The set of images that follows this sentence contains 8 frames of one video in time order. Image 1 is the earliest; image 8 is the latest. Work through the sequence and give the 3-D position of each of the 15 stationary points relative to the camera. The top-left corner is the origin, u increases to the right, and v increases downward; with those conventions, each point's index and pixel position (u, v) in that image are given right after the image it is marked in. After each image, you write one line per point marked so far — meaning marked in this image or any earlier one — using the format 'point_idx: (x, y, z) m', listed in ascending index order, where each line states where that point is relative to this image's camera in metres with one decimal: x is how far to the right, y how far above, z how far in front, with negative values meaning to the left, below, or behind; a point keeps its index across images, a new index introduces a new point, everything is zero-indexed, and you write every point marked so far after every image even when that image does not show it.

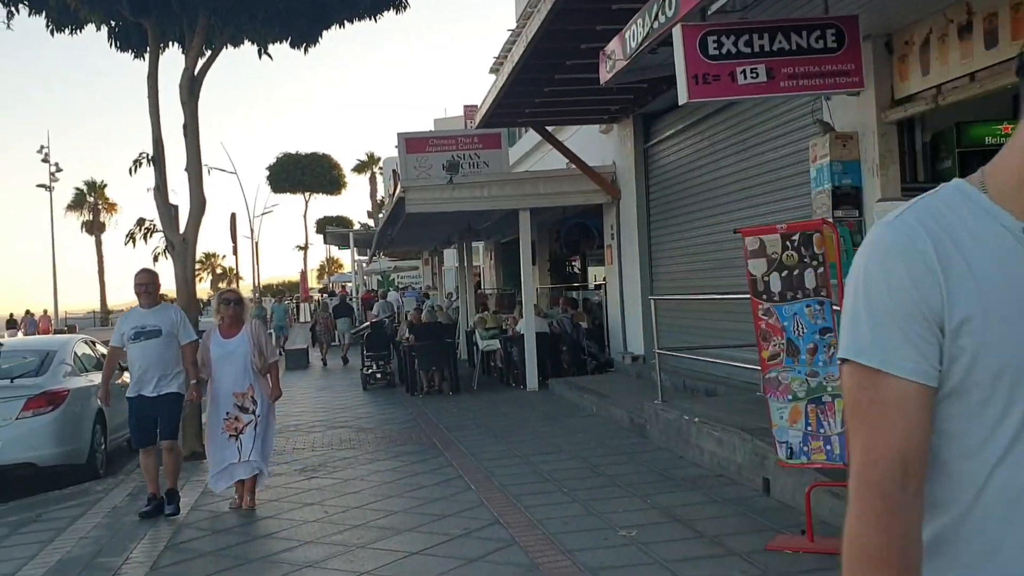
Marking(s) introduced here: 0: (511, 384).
0: (0.0, -1.6, +15.1) m
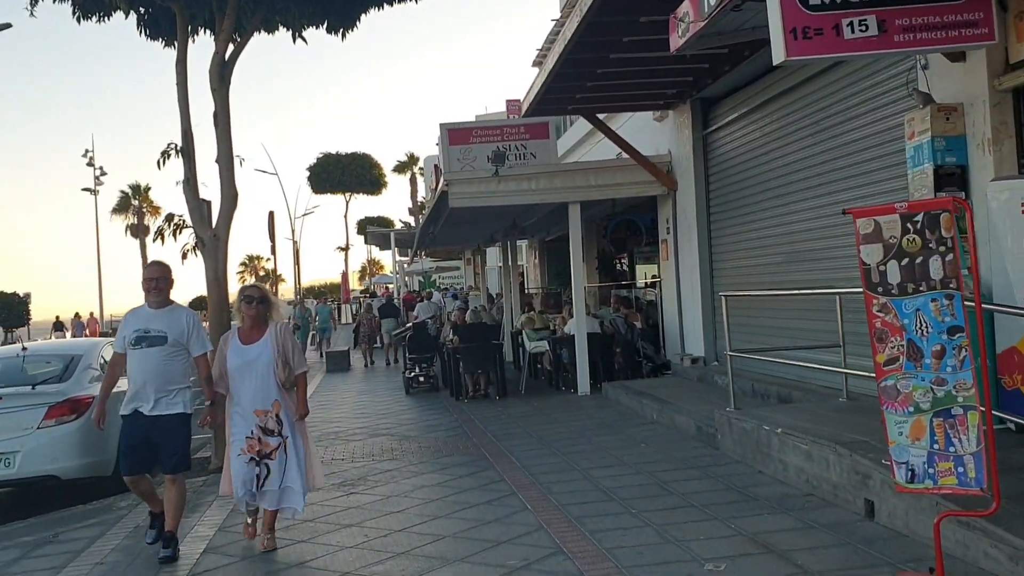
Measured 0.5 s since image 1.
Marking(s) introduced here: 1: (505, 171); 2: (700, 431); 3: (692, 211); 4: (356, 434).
0: (+0.8, -1.5, +14.3) m
1: (-0.1, +1.7, +13.2) m
2: (+1.8, -1.3, +8.7) m
3: (+2.5, +1.0, +13.0) m
4: (-1.9, -1.7, +11.1) m
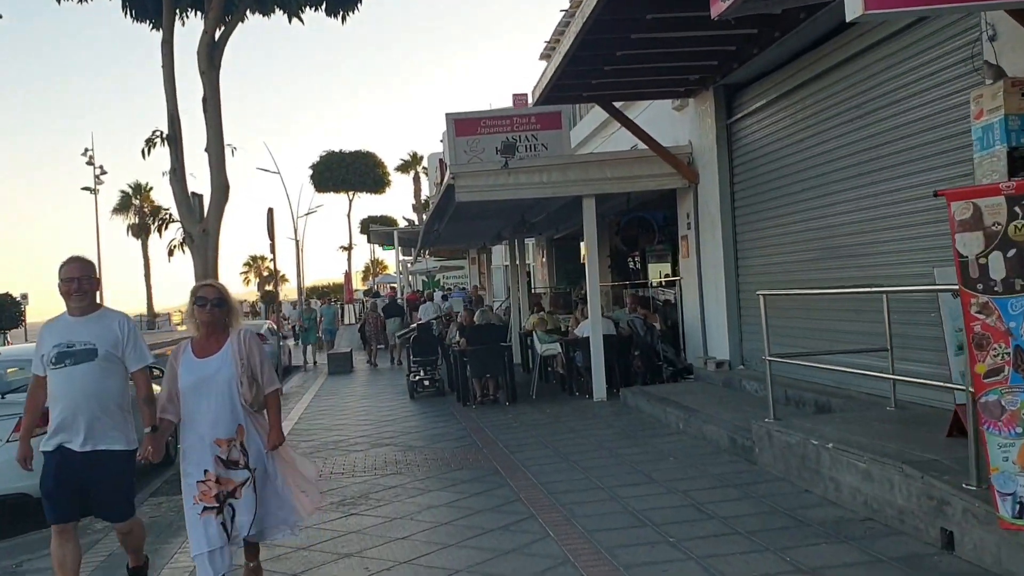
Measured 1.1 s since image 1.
0: (+0.9, -1.5, +13.5) m
1: (0.0, +1.7, +12.4) m
2: (+1.9, -1.3, +7.9) m
3: (+2.7, +1.0, +12.2) m
4: (-1.7, -1.7, +10.3) m
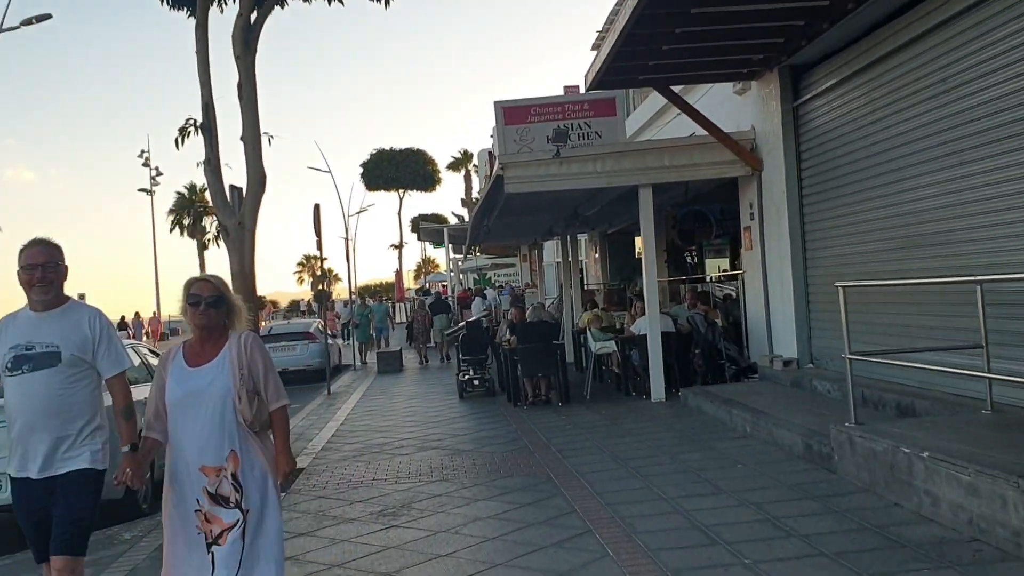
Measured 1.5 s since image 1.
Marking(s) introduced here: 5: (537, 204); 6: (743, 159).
0: (+1.6, -1.5, +12.9) m
1: (+0.7, +1.7, +11.8) m
2: (+2.3, -1.3, +7.2) m
3: (+3.3, +1.1, +11.4) m
4: (-1.2, -1.7, +9.8) m
5: (+0.4, +1.3, +14.6) m
6: (+3.0, +1.7, +12.0) m
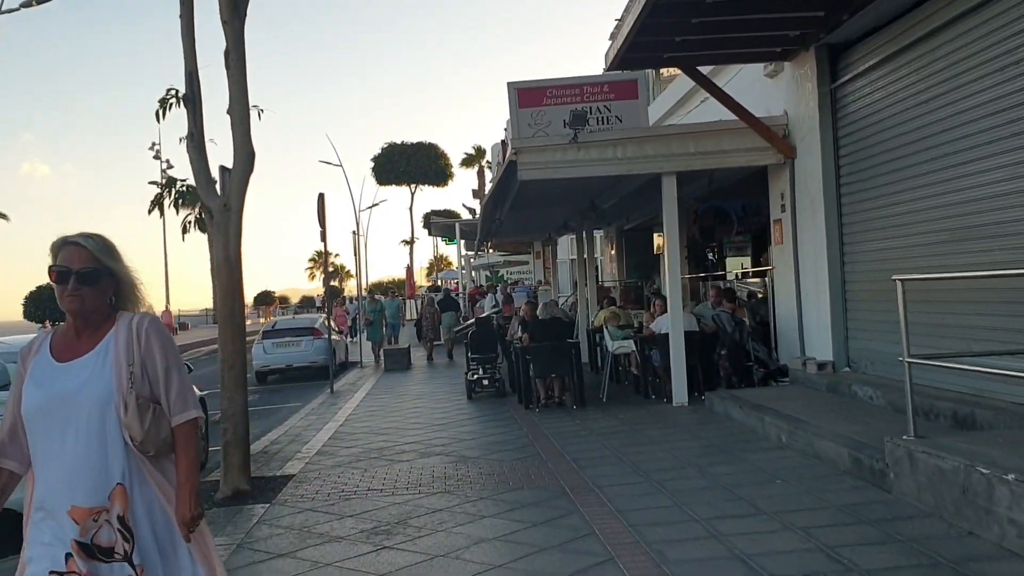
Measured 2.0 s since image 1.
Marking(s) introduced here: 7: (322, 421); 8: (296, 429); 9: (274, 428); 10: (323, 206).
0: (+1.8, -1.4, +12.0) m
1: (+0.8, +1.8, +11.0) m
2: (+2.4, -1.2, +6.4) m
3: (+3.5, +1.1, +10.6) m
4: (-1.1, -1.6, +9.0) m
5: (+0.6, +1.4, +13.7) m
6: (+3.1, +1.7, +11.1) m
7: (-2.5, -1.8, +12.4) m
8: (-2.7, -1.8, +11.5) m
9: (-3.1, -1.8, +12.2) m
10: (-3.3, +1.4, +16.4) m
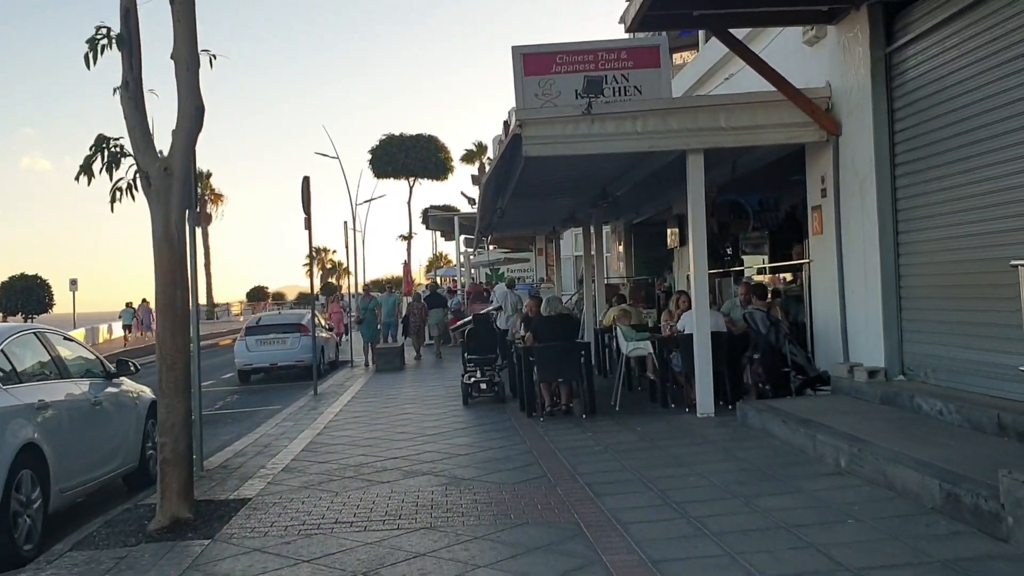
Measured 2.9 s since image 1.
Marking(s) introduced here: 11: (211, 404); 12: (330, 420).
0: (+1.8, -1.3, +10.7) m
1: (+0.9, +1.9, +9.6) m
2: (+2.4, -1.2, +5.0) m
3: (+3.5, +1.2, +9.2) m
4: (-1.0, -1.5, +7.6) m
5: (+0.7, +1.5, +12.4) m
6: (+3.2, +1.7, +9.7) m
7: (-2.5, -1.6, +11.0) m
8: (-2.7, -1.6, +10.1) m
9: (-3.1, -1.7, +10.8) m
10: (-3.3, +1.6, +15.0) m
11: (-5.5, -2.1, +17.0) m
12: (-2.3, -1.6, +11.5) m
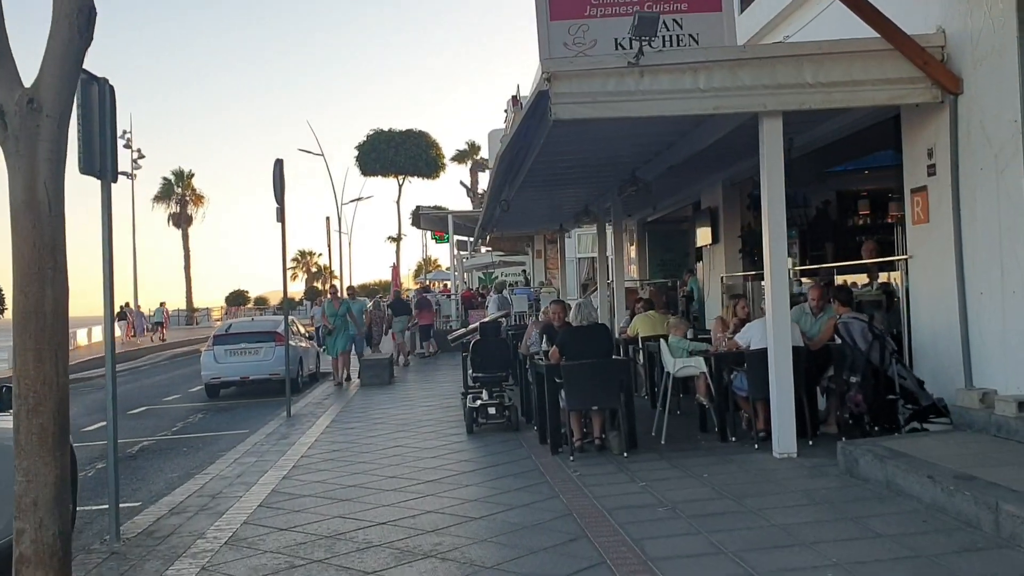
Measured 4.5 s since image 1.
0: (+2.0, -1.4, +8.4) m
1: (+1.1, +1.9, +7.4) m
2: (+2.6, -1.2, +2.8) m
3: (+3.7, +1.2, +7.0) m
4: (-0.8, -1.5, +5.4) m
5: (+0.8, +1.4, +10.1) m
6: (+3.4, +1.7, +7.5) m
7: (-2.4, -1.7, +8.7) m
8: (-2.5, -1.6, +7.9) m
9: (-2.9, -1.7, +8.5) m
10: (-3.2, +1.5, +12.8) m
11: (-5.4, -2.2, +14.7) m
12: (-2.1, -1.7, +9.3) m
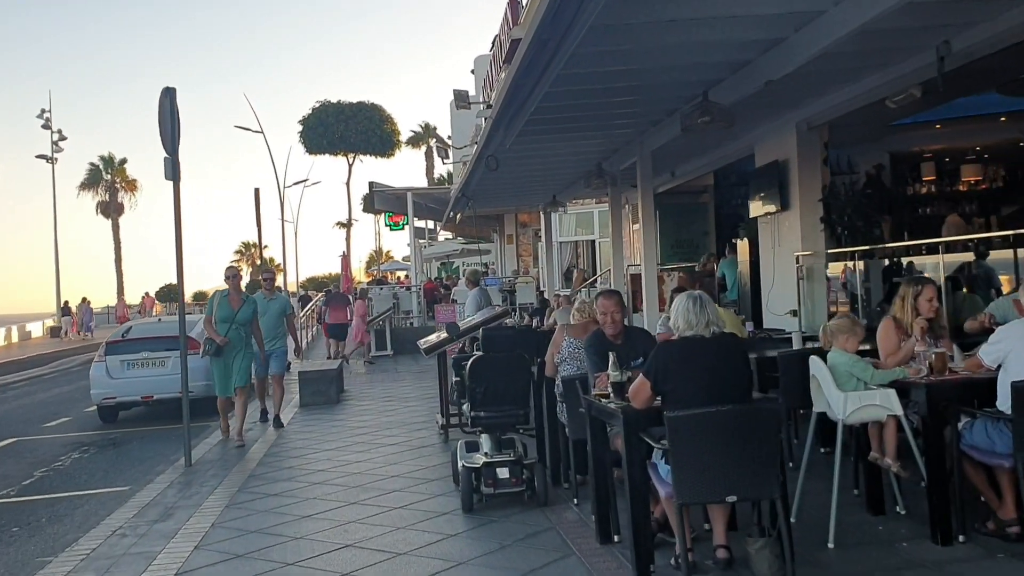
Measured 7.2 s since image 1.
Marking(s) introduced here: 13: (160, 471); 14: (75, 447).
0: (+2.2, -1.2, +4.6) m
1: (+1.4, +1.9, +3.4) m
2: (+3.2, -1.1, -1.0) m
3: (+4.0, +1.3, +3.2) m
4: (-0.4, -1.4, +1.4) m
5: (+1.0, +1.6, +6.2) m
6: (+3.6, +1.8, +3.7) m
7: (-2.1, -1.6, +4.7) m
8: (-2.2, -1.6, +3.8) m
9: (-2.7, -1.7, +4.4) m
10: (-3.2, +1.6, +8.6) m
11: (-5.5, -2.1, +10.5) m
12: (-1.9, -1.6, +5.2) m
13: (-3.5, -1.8, +9.2) m
14: (-5.6, -2.1, +12.0) m
